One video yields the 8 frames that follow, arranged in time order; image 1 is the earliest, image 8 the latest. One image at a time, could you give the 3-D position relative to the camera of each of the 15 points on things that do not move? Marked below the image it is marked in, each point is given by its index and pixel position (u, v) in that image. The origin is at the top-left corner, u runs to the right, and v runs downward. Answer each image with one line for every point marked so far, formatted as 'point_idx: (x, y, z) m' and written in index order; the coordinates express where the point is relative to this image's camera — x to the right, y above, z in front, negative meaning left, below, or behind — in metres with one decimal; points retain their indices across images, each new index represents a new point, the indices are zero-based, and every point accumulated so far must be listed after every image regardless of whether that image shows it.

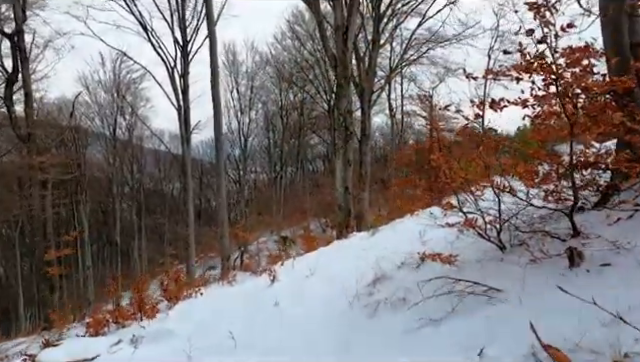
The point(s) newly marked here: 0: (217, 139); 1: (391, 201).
0: (-1.7, +0.6, +12.2) m
1: (+1.7, -0.3, +17.4) m
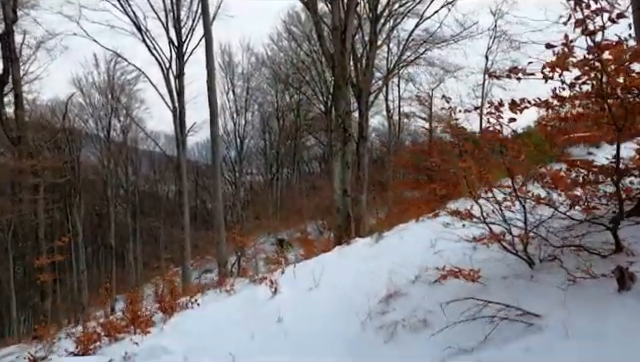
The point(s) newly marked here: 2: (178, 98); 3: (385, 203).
0: (-1.7, +0.6, +11.9) m
1: (+1.6, -0.4, +17.1) m
2: (-3.1, +1.9, +16.8) m
3: (+1.7, -0.5, +19.0) m
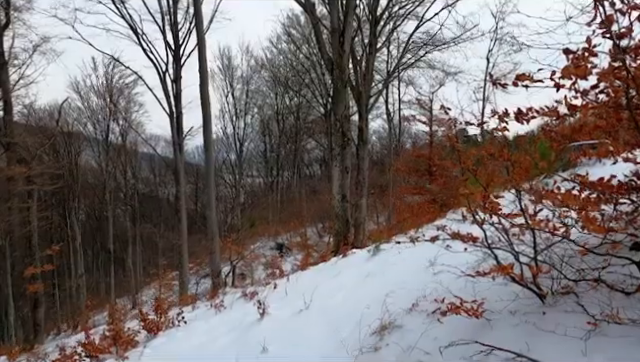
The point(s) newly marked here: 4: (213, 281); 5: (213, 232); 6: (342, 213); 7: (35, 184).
0: (-1.7, +0.5, +11.5) m
1: (+1.6, -0.5, +16.8) m
2: (-3.2, +1.7, +16.5) m
3: (+1.6, -0.6, +18.6) m
4: (-1.6, -1.5, +11.1) m
5: (-1.7, -0.8, +11.5) m
6: (+0.4, -0.5, +12.3) m
7: (-5.8, -0.1, +15.4) m
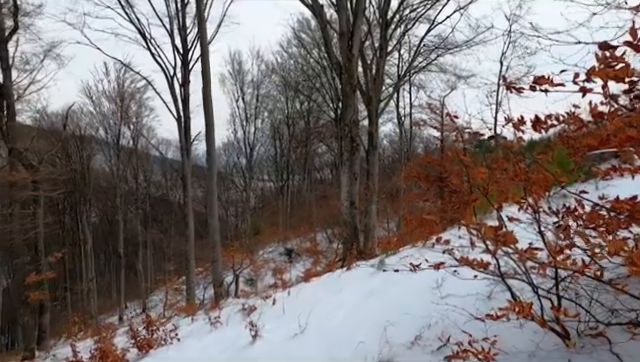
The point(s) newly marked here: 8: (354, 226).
0: (-1.6, +0.4, +11.2) m
1: (+1.8, -0.7, +16.4) m
2: (-3.0, +1.6, +16.2) m
3: (+1.8, -0.8, +18.2) m
4: (-1.5, -1.6, +10.7) m
5: (-1.6, -0.9, +11.2) m
6: (+0.5, -0.6, +11.9) m
7: (-5.7, -0.2, +15.1) m
8: (+0.5, -0.7, +11.8) m
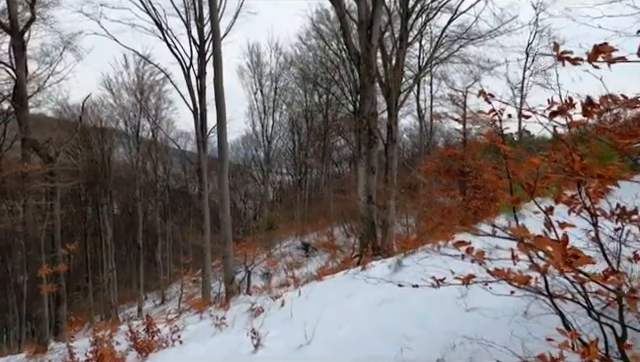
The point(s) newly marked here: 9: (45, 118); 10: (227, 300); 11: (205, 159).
0: (-1.4, +0.5, +10.8) m
1: (+2.1, -0.5, +15.9) m
2: (-2.6, +1.8, +15.9) m
3: (+2.3, -0.6, +17.8) m
4: (-1.3, -1.5, +10.4) m
5: (-1.4, -0.8, +10.8) m
6: (+0.7, -0.5, +11.5) m
7: (-5.3, 0.0, +14.8) m
8: (+0.8, -0.6, +11.4) m
9: (-6.4, +1.4, +17.1) m
10: (-1.1, -1.4, +8.8) m
11: (-2.8, +0.5, +18.1) m
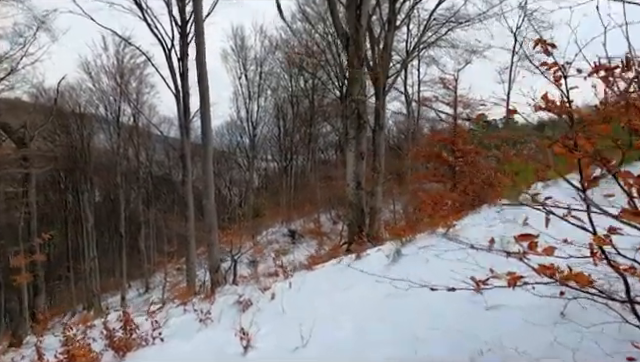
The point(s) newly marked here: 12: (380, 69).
0: (-1.6, +0.7, +10.4) m
1: (+1.9, -0.2, +15.5) m
2: (-2.9, +2.1, +15.3) m
3: (+2.0, -0.3, +17.4) m
4: (-1.5, -1.3, +9.9) m
5: (-1.5, -0.6, +10.4) m
6: (+0.5, -0.3, +11.1) m
7: (-5.6, +0.2, +14.3) m
8: (+0.6, -0.4, +11.0) m
9: (-6.6, +1.8, +16.5) m
10: (-1.2, -1.2, +8.3) m
11: (-3.1, +0.9, +17.6) m
12: (+1.1, +2.0, +13.4) m
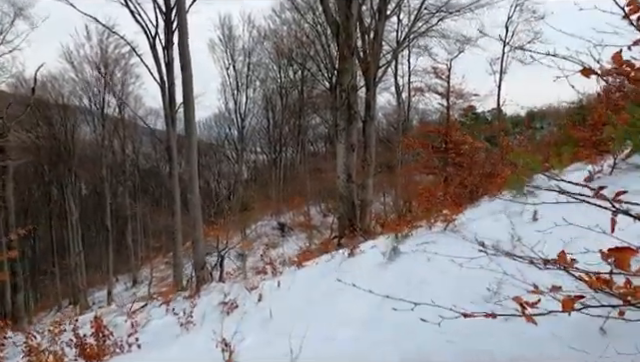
0: (-1.7, +0.8, +9.9) m
1: (+1.6, -0.1, +15.2) m
2: (-3.1, +2.2, +14.9) m
3: (+1.7, -0.1, +17.0) m
4: (-1.6, -1.2, +9.5) m
5: (-1.6, -0.5, +10.0) m
6: (+0.4, -0.2, +10.7) m
7: (-5.8, +0.4, +13.8) m
8: (+0.5, -0.3, +10.6) m
9: (-6.9, +1.9, +16.0) m
10: (-1.3, -1.1, +7.9) m
11: (-3.4, +1.0, +17.1) m
12: (+0.9, +2.2, +13.0) m
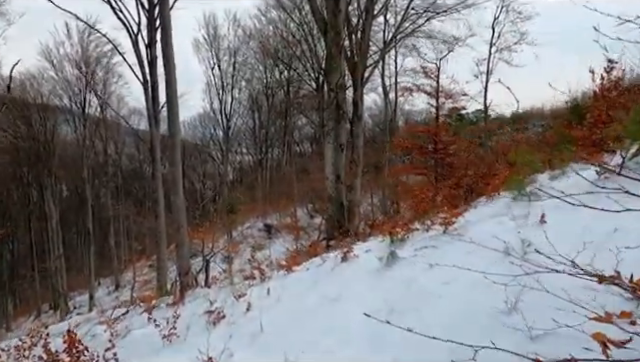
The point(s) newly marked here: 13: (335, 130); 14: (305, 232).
0: (-1.8, +0.8, +9.6) m
1: (+1.4, -0.1, +14.8) m
2: (-3.3, +2.2, +14.5) m
3: (+1.4, -0.1, +16.7) m
4: (-1.7, -1.2, +9.1) m
5: (-1.8, -0.5, +9.6) m
6: (+0.2, -0.2, +10.4) m
7: (-6.0, +0.3, +13.3) m
8: (+0.3, -0.3, +10.3) m
9: (-7.1, +1.9, +15.5) m
10: (-1.4, -1.2, +7.5) m
11: (-3.6, +1.0, +16.7) m
12: (+0.7, +2.2, +12.7) m
13: (+0.2, +0.8, +10.4) m
14: (-0.3, -1.2, +17.0) m
